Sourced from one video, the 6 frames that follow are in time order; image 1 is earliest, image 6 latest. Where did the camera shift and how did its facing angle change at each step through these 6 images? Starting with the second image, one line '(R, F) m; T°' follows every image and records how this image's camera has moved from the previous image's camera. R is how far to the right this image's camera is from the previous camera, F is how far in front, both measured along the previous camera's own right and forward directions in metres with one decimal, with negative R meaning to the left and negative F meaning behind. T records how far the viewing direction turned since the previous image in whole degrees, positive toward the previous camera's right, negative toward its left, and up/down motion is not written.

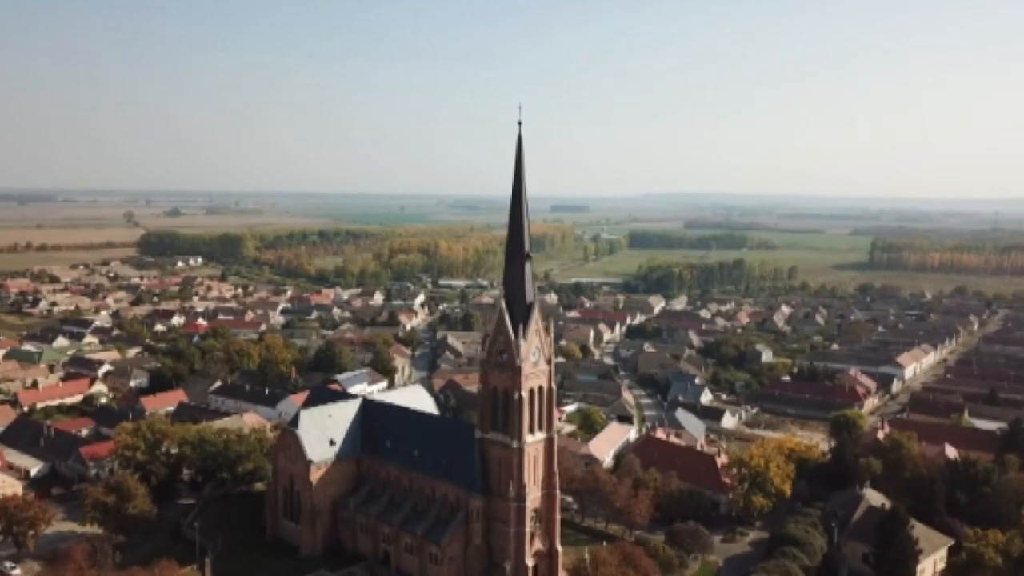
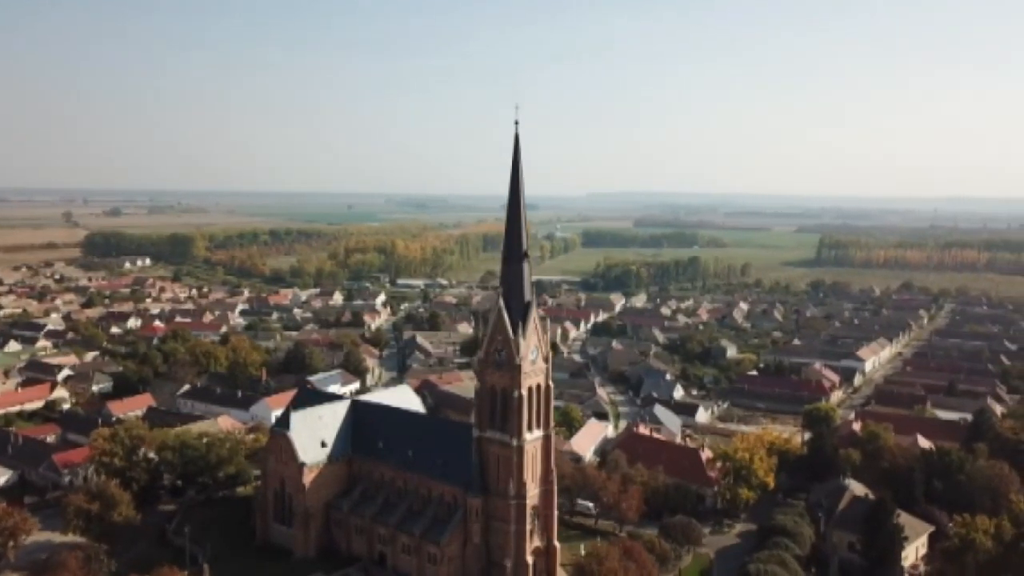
(-2.5, -0.1) m; +4°
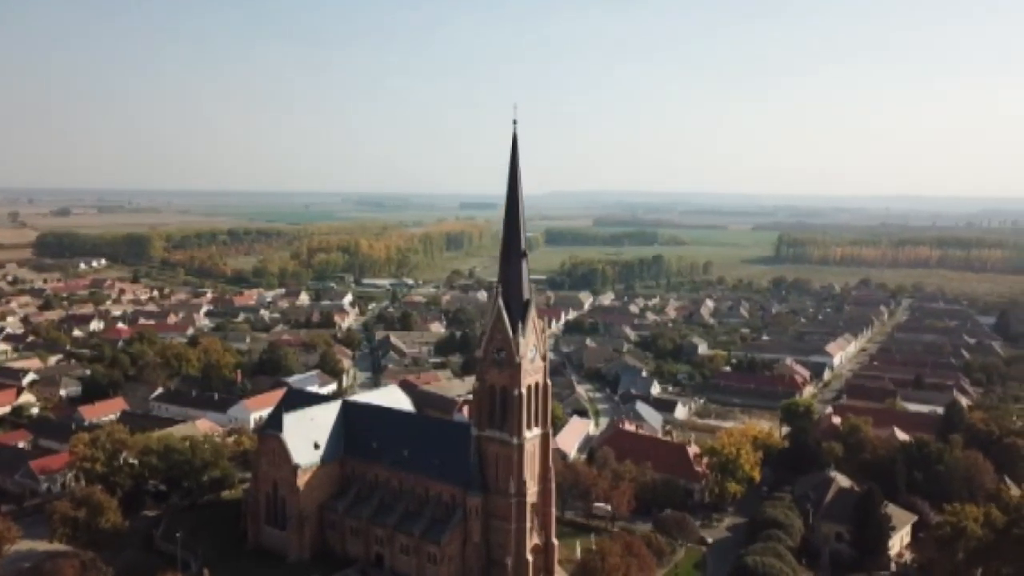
(-2.1, -0.1) m; +3°
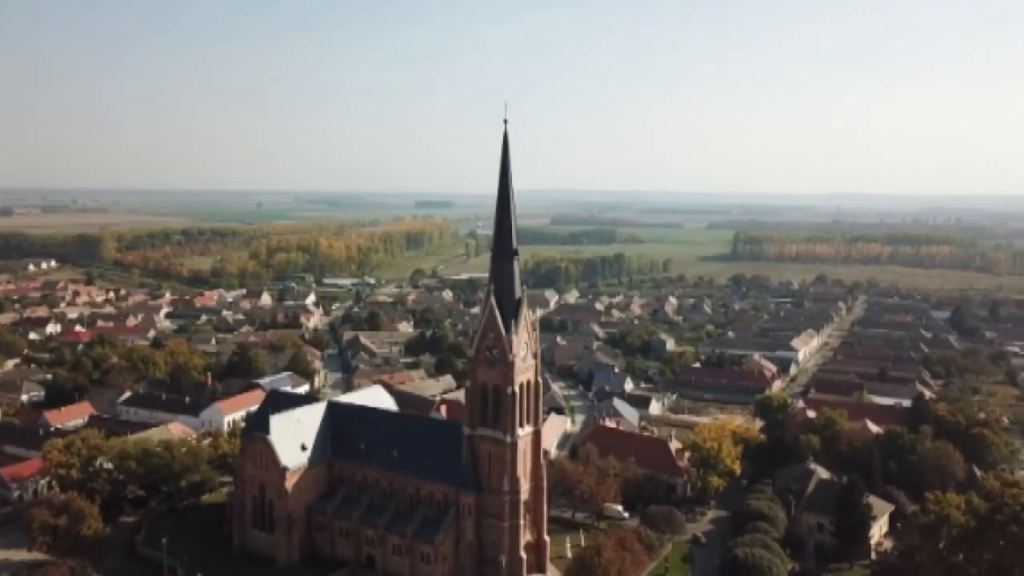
(-1.8, -0.1) m; +3°
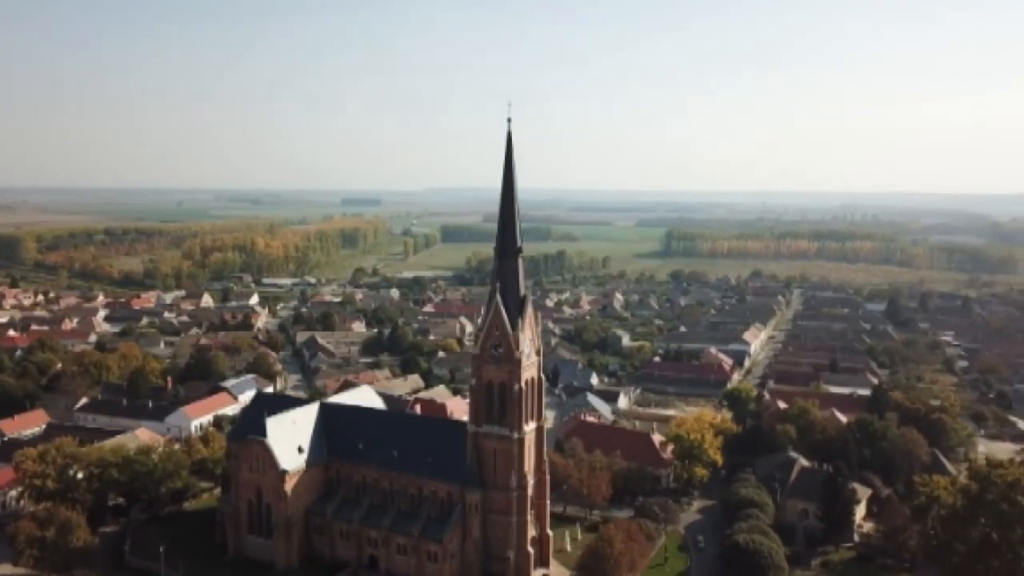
(-4.0, -0.1) m; +5°
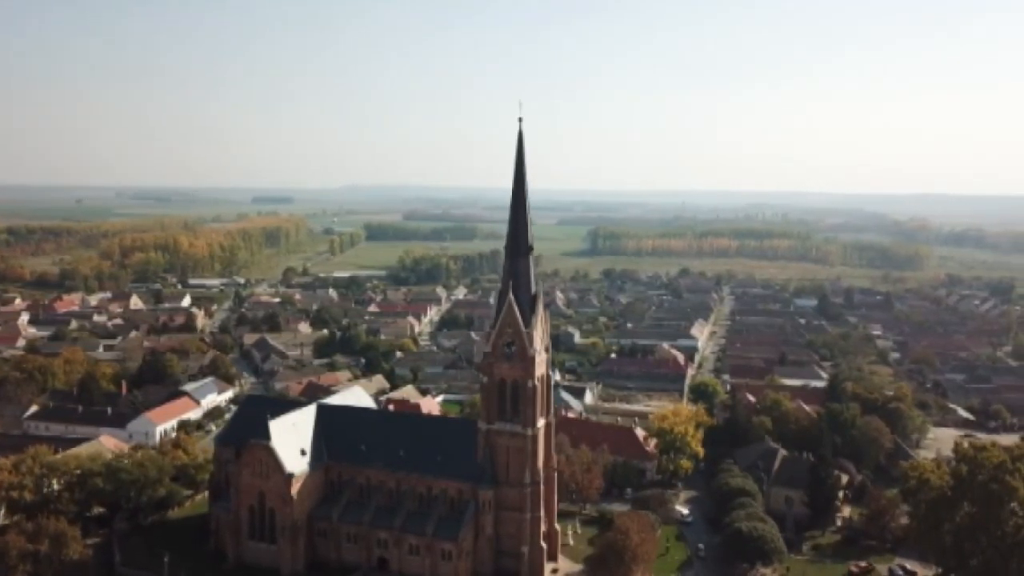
(-5.0, -0.1) m; +6°
